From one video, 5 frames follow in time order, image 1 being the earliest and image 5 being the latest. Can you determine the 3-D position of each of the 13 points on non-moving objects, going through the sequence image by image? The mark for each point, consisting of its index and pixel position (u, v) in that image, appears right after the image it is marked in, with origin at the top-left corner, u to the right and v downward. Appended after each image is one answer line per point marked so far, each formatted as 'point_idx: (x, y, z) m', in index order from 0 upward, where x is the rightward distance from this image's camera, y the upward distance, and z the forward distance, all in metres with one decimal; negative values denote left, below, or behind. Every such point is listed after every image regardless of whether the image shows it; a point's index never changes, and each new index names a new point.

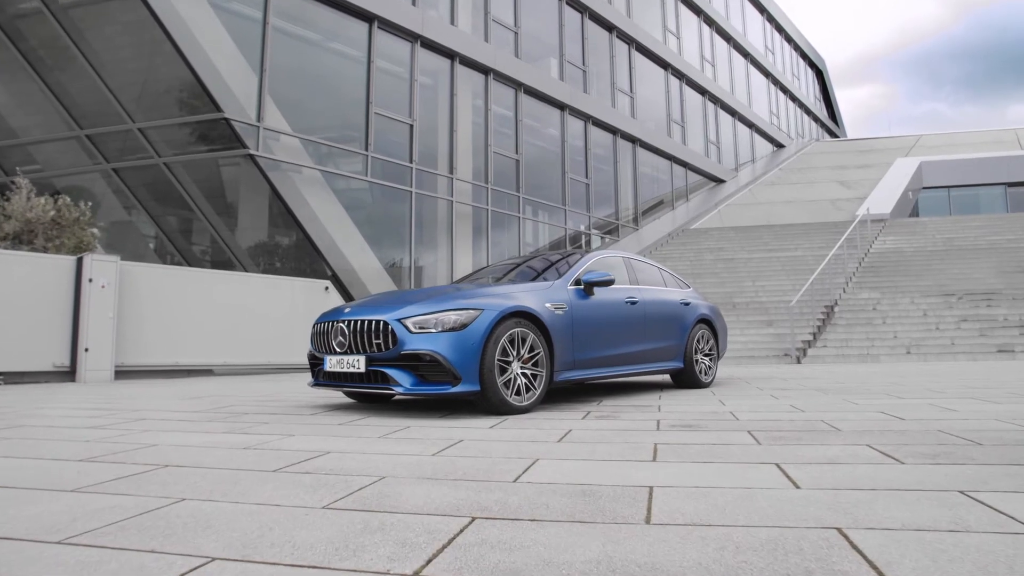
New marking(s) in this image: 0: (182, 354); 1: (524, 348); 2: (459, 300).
0: (-4.5, -0.9, +9.4) m
1: (+0.1, -0.4, +4.7) m
2: (-0.4, -0.1, +4.5) m
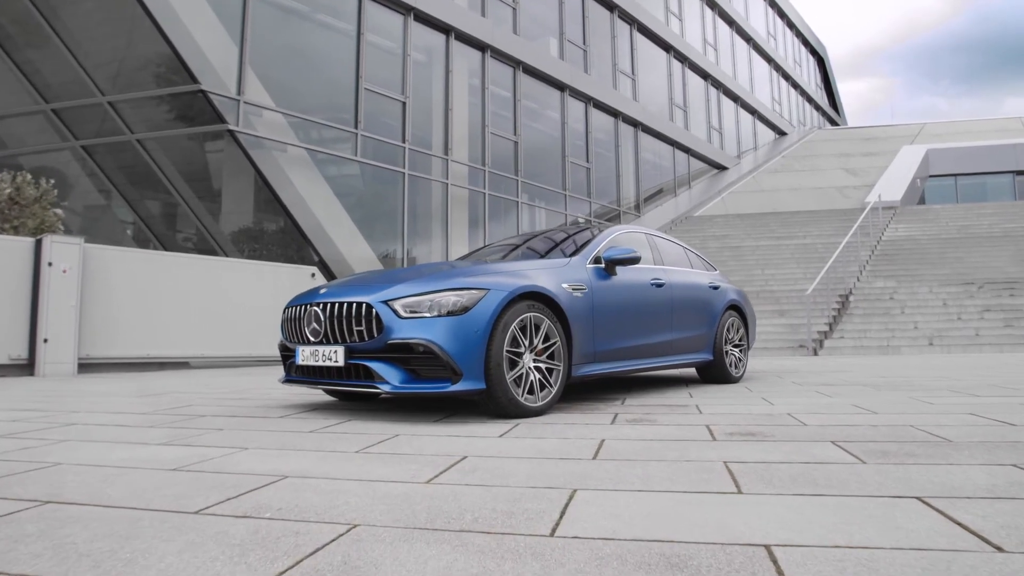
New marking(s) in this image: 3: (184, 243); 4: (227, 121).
0: (-4.5, -0.7, +8.6) m
1: (+0.1, -0.3, +3.9) m
2: (-0.3, 0.0, +3.7) m
3: (-5.3, +0.7, +11.2) m
4: (-4.3, +2.5, +10.4) m
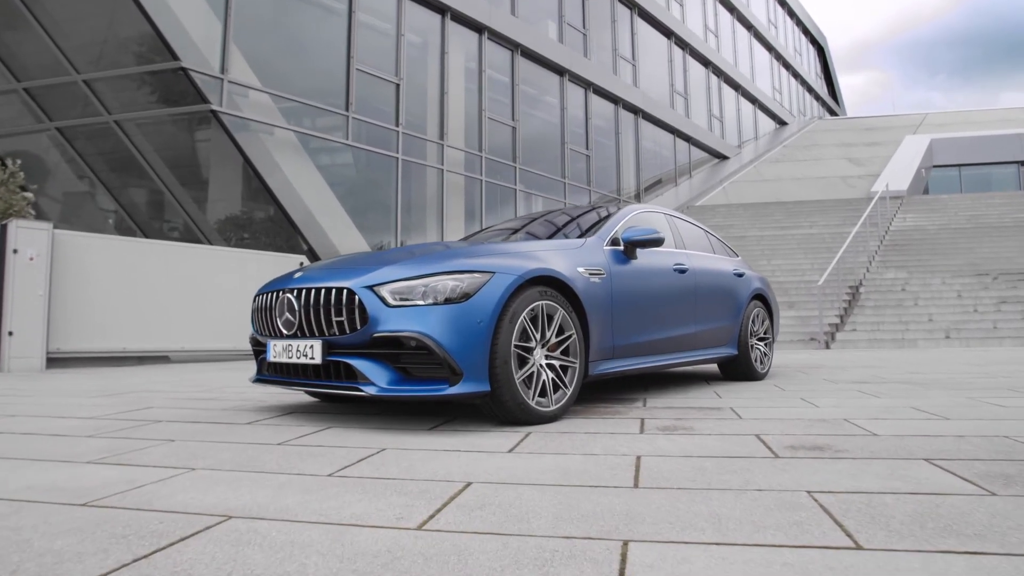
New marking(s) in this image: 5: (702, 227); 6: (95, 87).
0: (-4.5, -0.6, +8.0) m
1: (+0.2, -0.2, +3.3) m
2: (-0.2, +0.1, +3.1) m
3: (-5.3, +0.9, +10.5) m
4: (-4.4, +2.7, +9.8) m
5: (+1.6, +0.5, +5.5) m
6: (-6.6, +3.2, +10.6) m
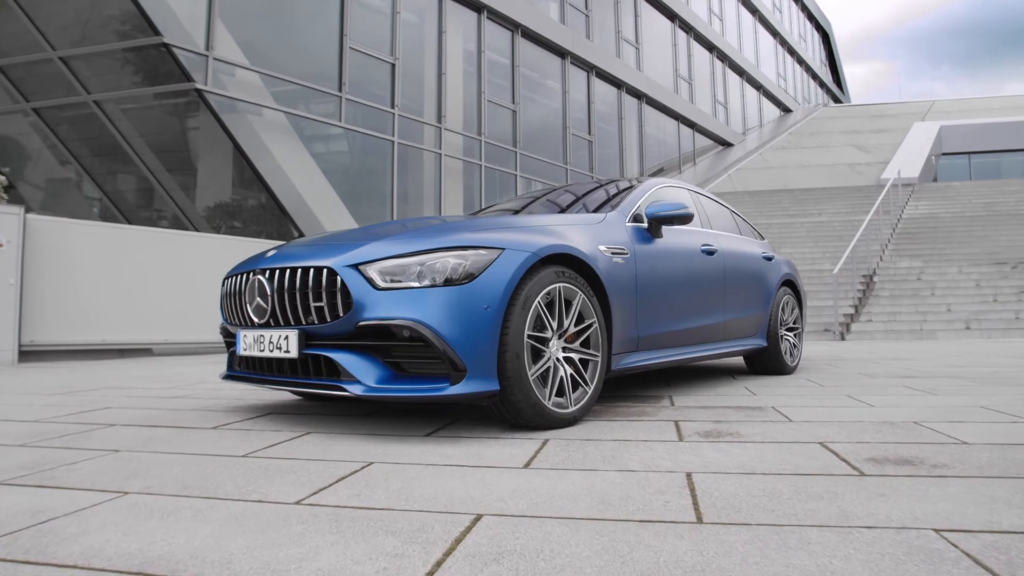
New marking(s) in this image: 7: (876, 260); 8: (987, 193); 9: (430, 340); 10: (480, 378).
0: (-4.5, -0.5, +7.5) m
1: (+0.2, -0.1, +2.8) m
2: (-0.2, +0.2, +2.6) m
3: (-5.3, +1.0, +10.0) m
4: (-4.3, +2.8, +9.2) m
5: (+1.6, +0.6, +5.0) m
6: (-6.5, +3.3, +10.1) m
7: (+7.8, +0.6, +14.4) m
8: (+13.6, +2.7, +19.4) m
9: (-0.3, -0.2, +2.4) m
10: (-0.1, -0.3, +2.5) m
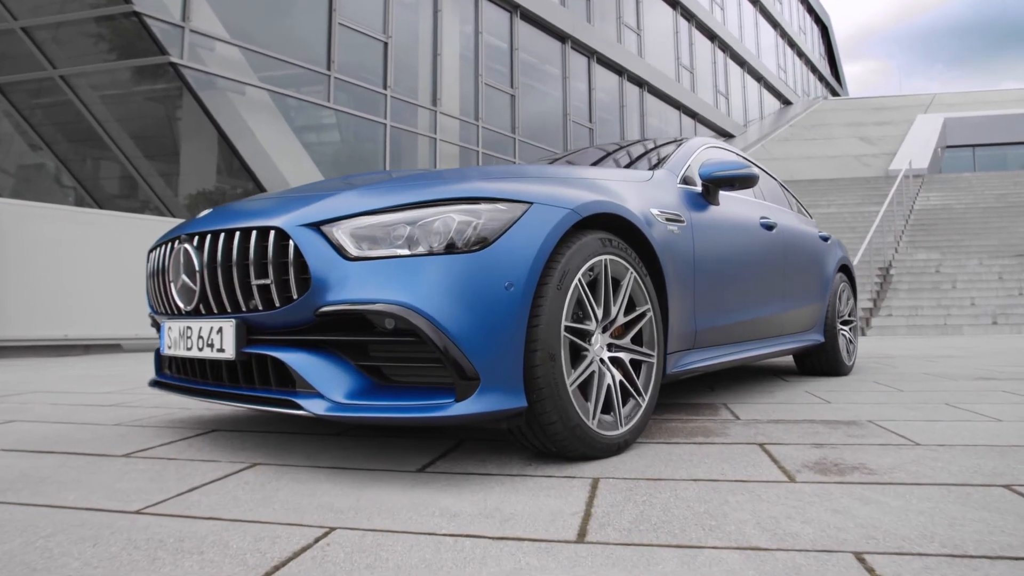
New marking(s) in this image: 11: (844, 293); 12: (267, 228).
0: (-4.4, -0.4, +6.7) m
1: (+0.3, 0.0, +2.1) m
2: (-0.1, +0.3, +1.8) m
3: (-5.3, +1.2, +9.2) m
4: (-4.3, +3.0, +8.4) m
5: (+1.7, +0.7, +4.3) m
6: (-6.5, +3.5, +9.2) m
7: (+7.7, +0.7, +13.7) m
8: (+13.5, +2.9, +18.7) m
9: (-0.2, -0.1, +1.6) m
10: (0.0, -0.3, +1.7) m
11: (+2.2, 0.0, +4.4) m
12: (-0.7, +0.2, +1.8) m
